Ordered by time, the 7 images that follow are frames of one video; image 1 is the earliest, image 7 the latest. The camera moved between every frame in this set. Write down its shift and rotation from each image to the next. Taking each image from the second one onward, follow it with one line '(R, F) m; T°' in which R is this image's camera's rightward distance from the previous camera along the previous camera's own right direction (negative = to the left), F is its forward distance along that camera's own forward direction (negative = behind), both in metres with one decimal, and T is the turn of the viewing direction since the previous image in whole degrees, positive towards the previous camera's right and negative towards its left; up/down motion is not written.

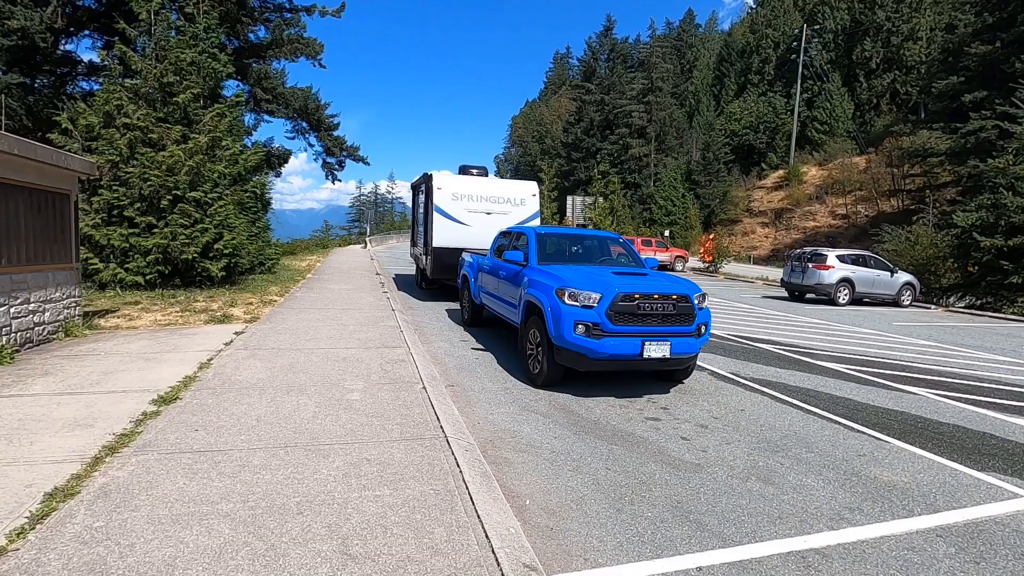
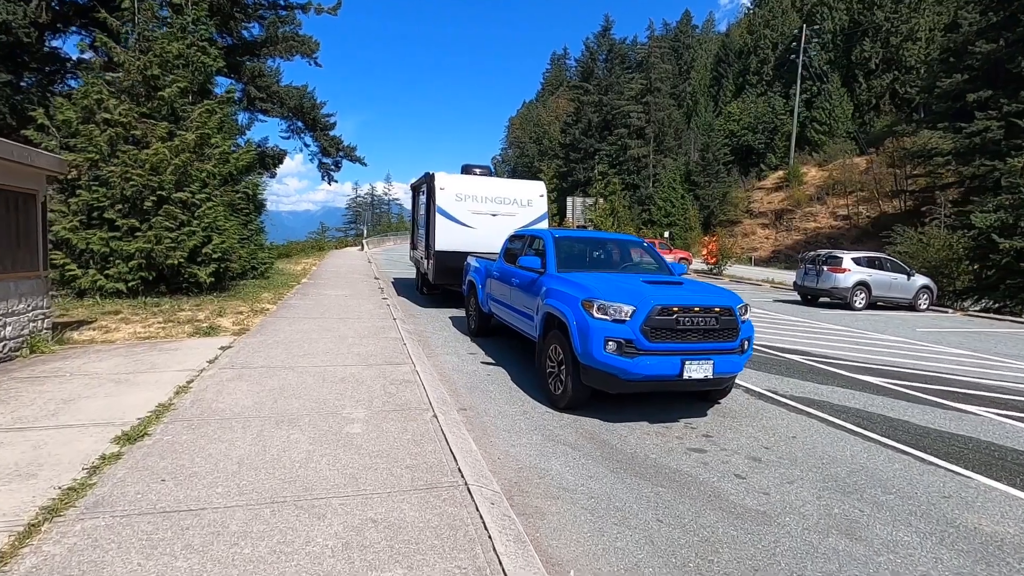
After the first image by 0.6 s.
(-0.3, +0.8) m; 0°
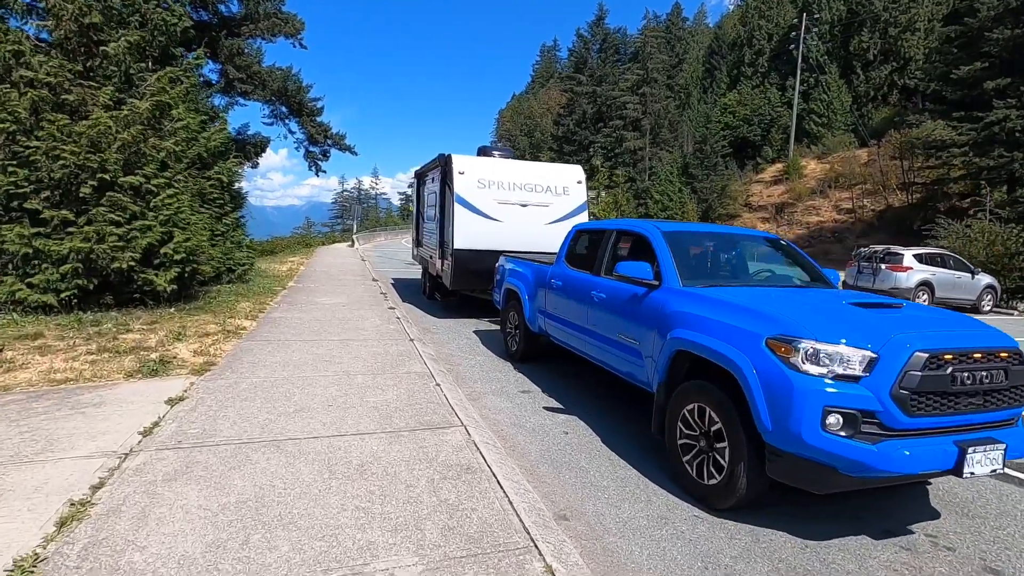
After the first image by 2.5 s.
(-1.0, +2.5) m; +1°
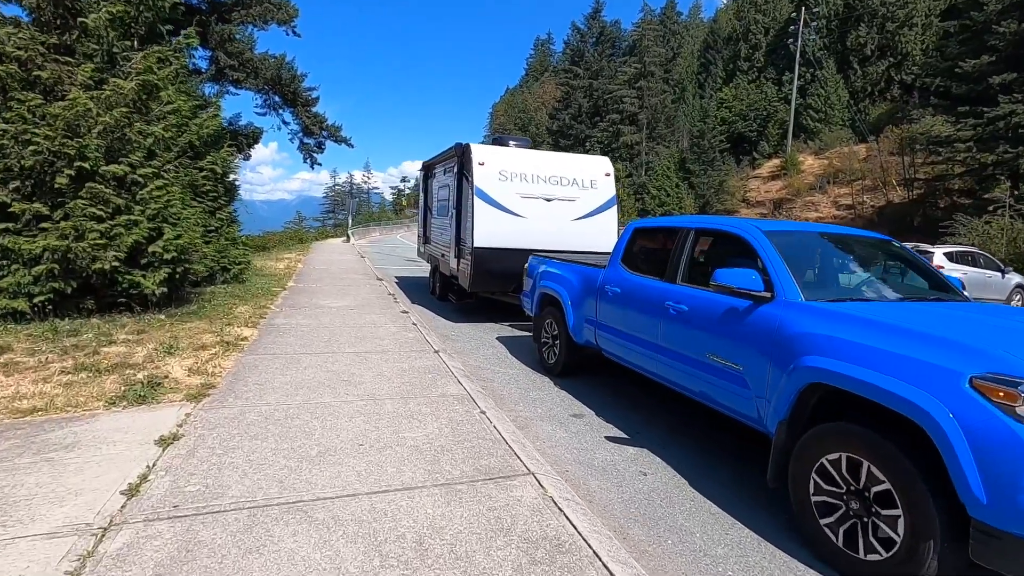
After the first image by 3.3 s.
(-0.6, +1.0) m; +1°
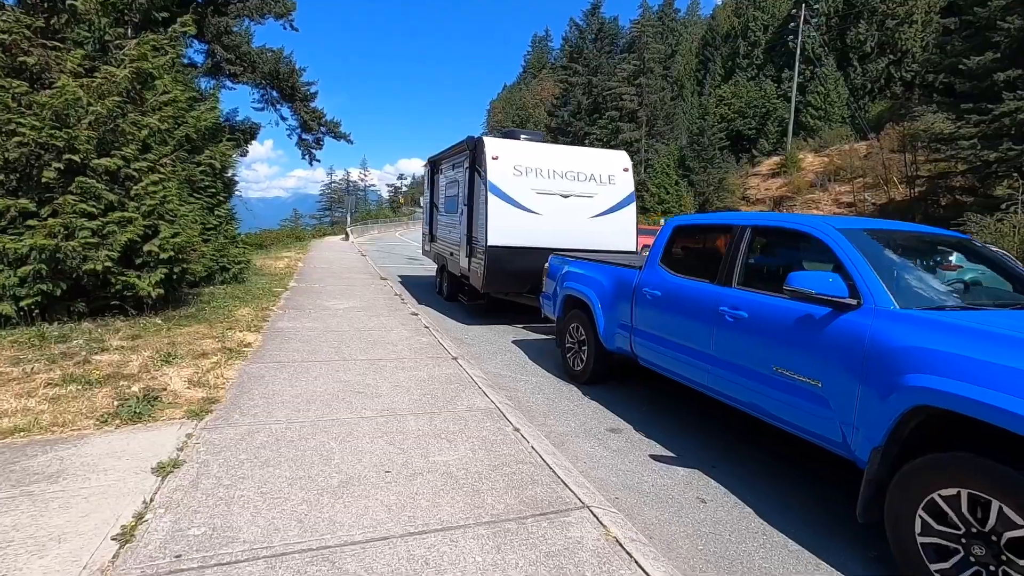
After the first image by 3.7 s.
(-0.3, +0.5) m; 0°
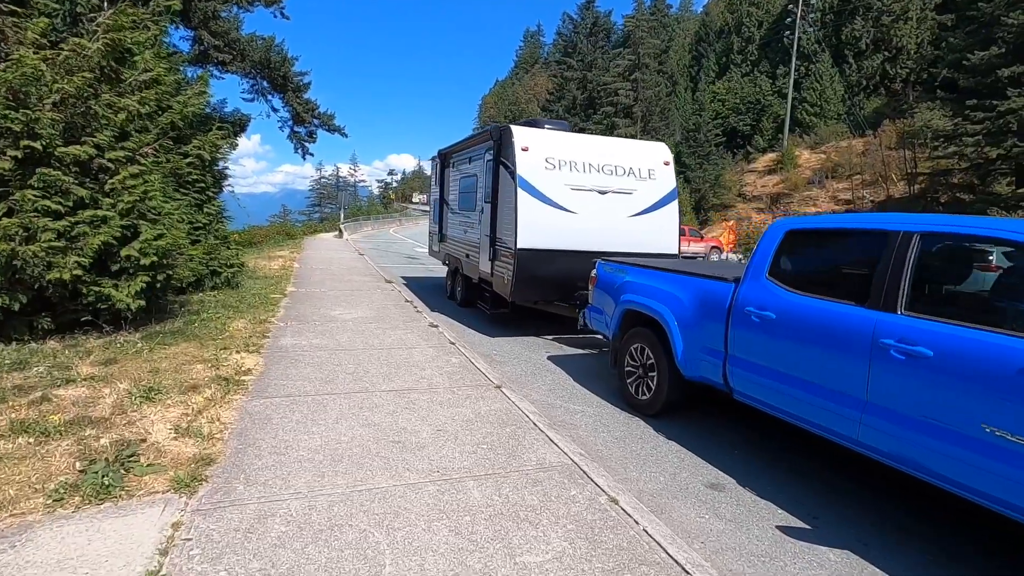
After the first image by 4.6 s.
(-0.7, +1.1) m; +1°
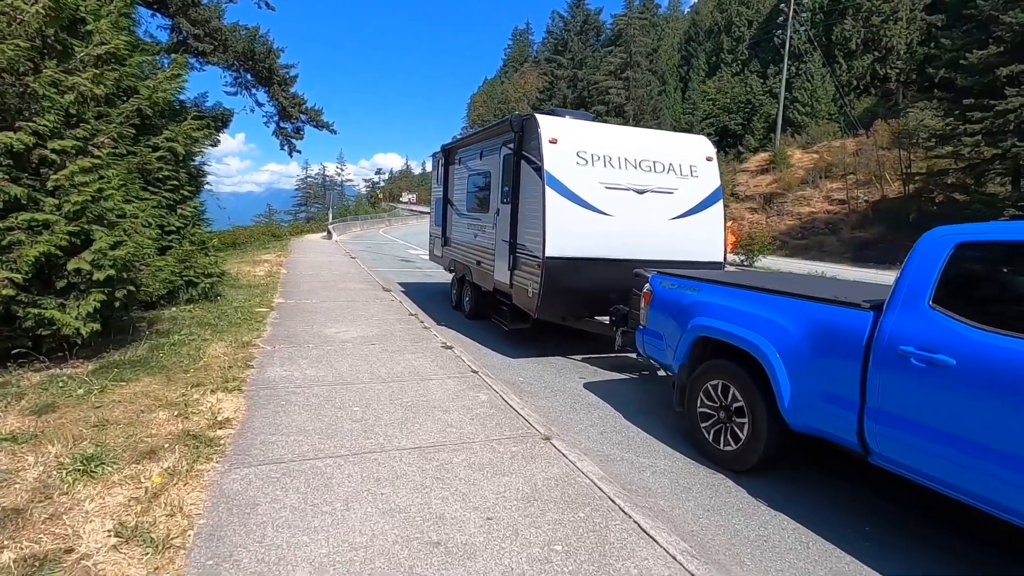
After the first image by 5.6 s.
(-0.5, +1.2) m; +1°
